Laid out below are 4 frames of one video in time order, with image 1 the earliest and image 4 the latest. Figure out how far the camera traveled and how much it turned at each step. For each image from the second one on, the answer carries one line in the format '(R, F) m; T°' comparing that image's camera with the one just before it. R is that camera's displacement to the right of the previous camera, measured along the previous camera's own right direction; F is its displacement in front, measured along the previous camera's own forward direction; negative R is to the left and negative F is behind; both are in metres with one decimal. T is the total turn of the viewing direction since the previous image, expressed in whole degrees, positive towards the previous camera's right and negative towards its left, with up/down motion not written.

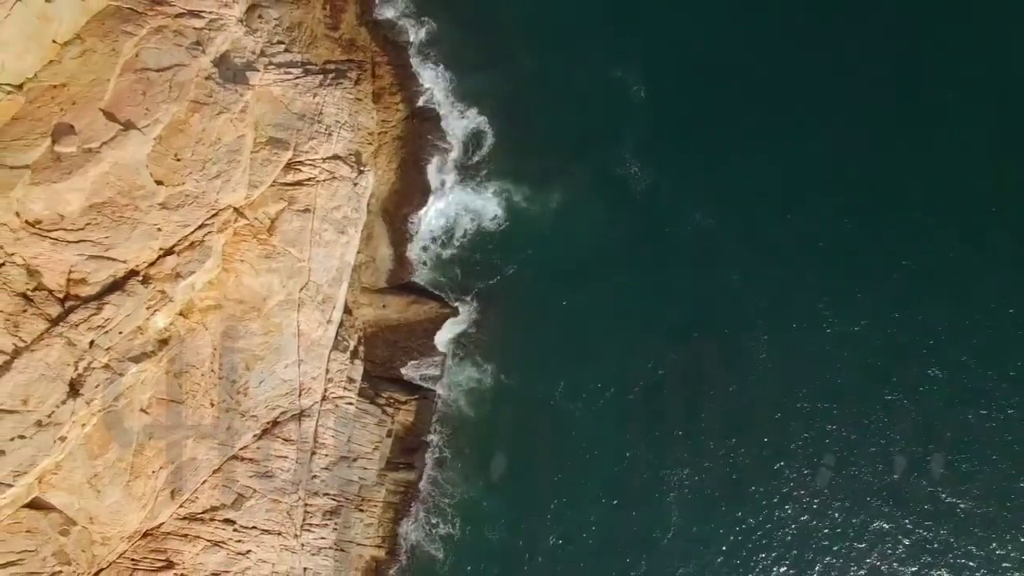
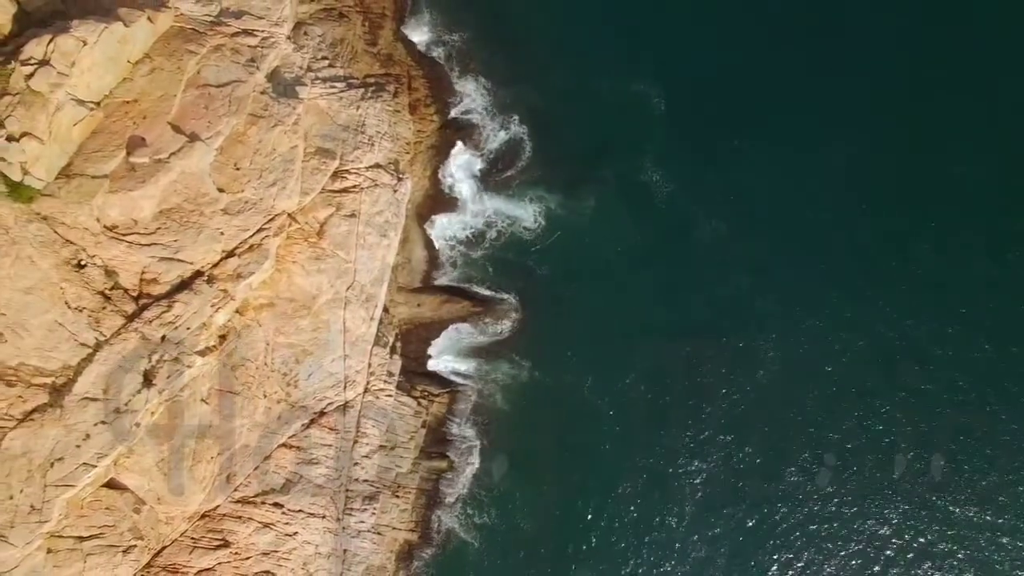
(-2.0, -3.0) m; +1°
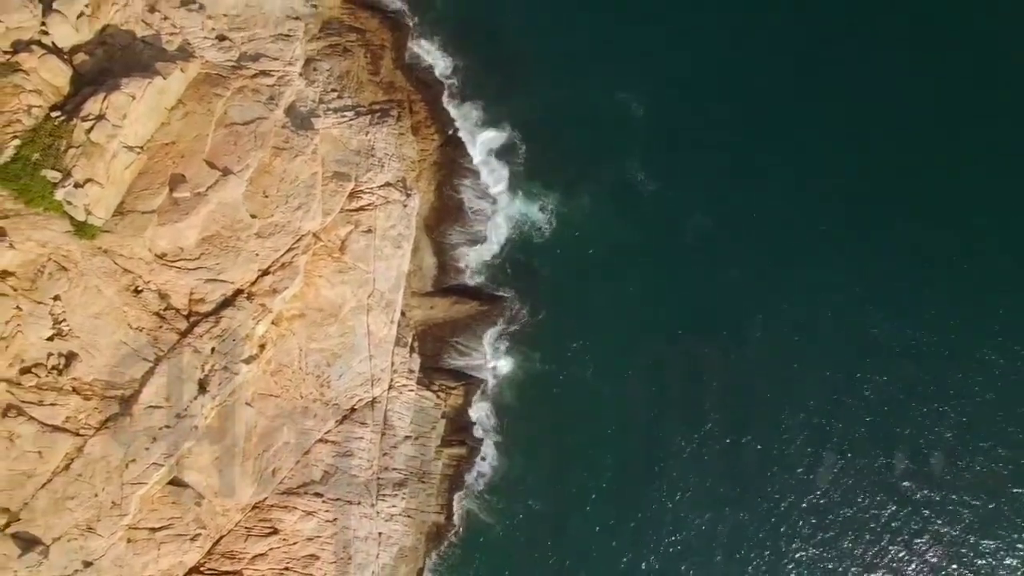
(-0.2, -4.7) m; 0°
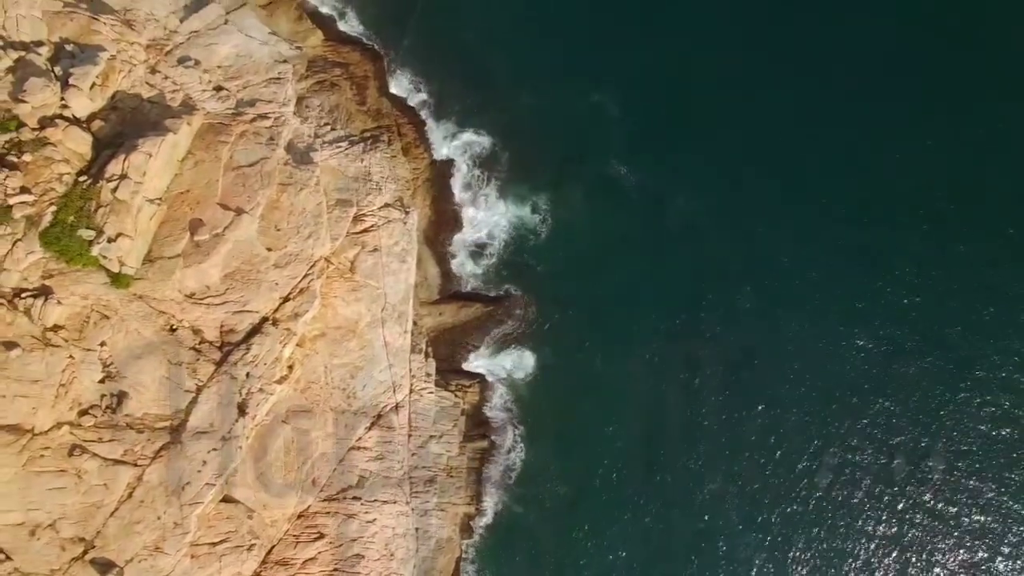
(+0.1, -3.5) m; 0°
